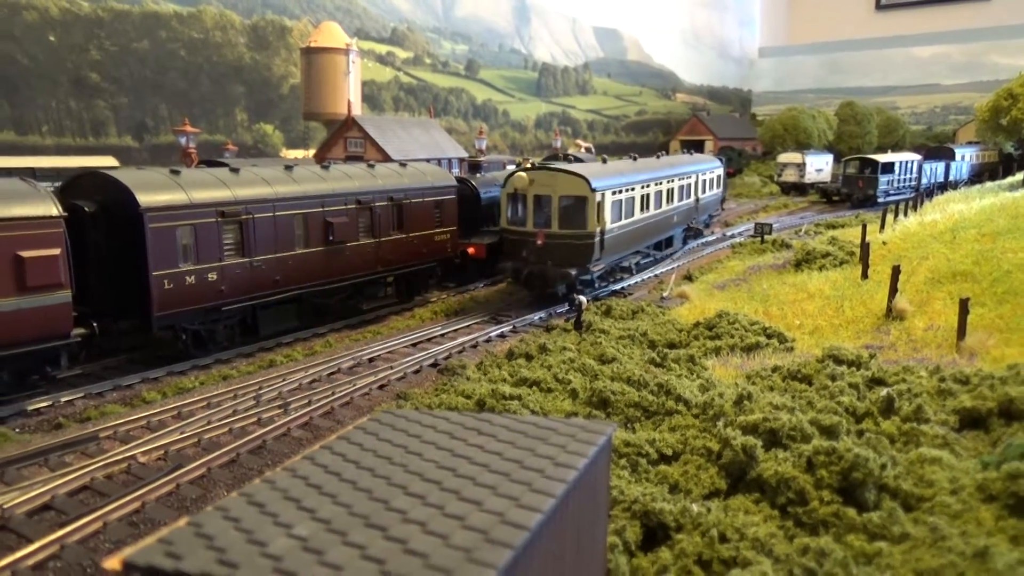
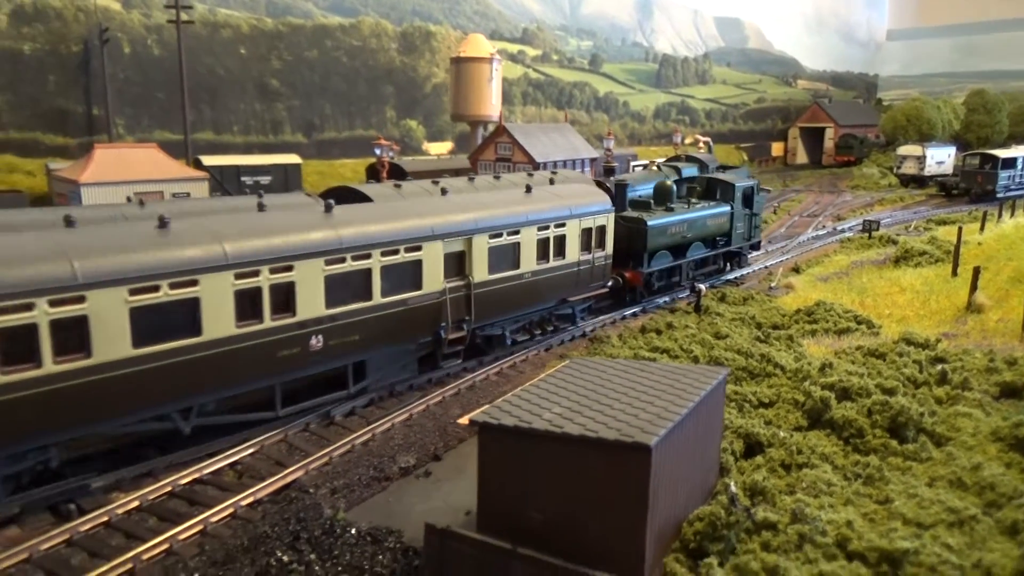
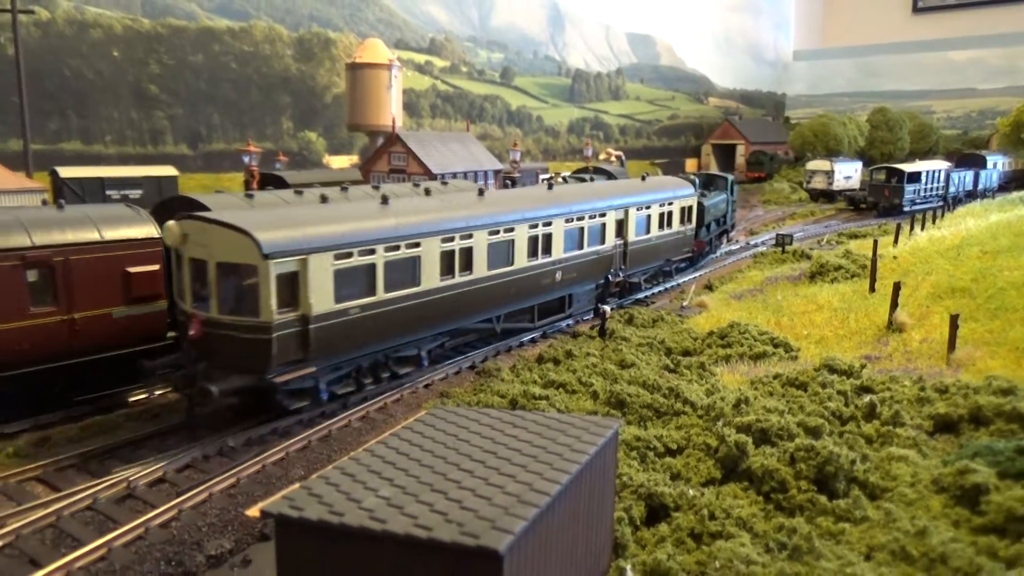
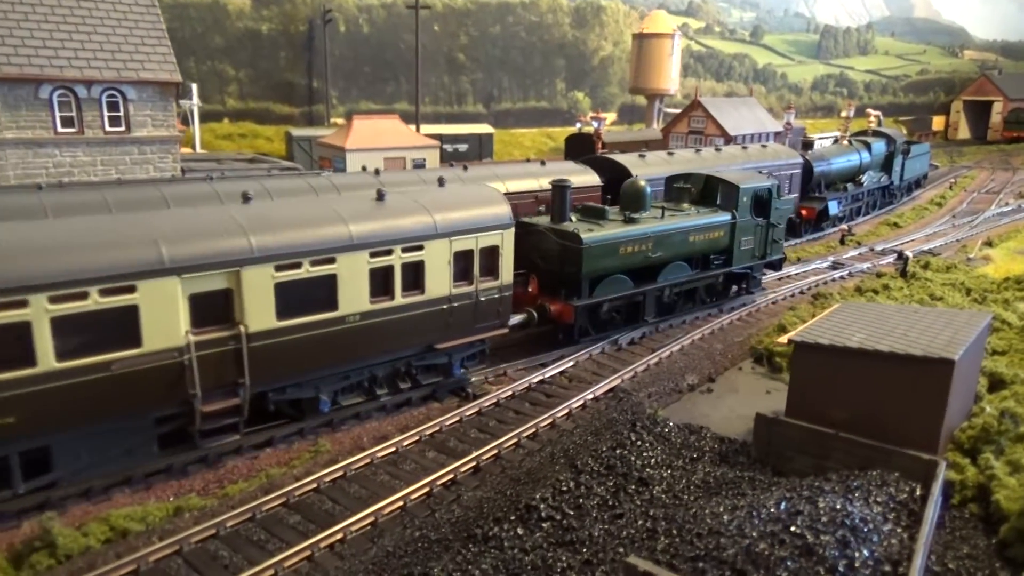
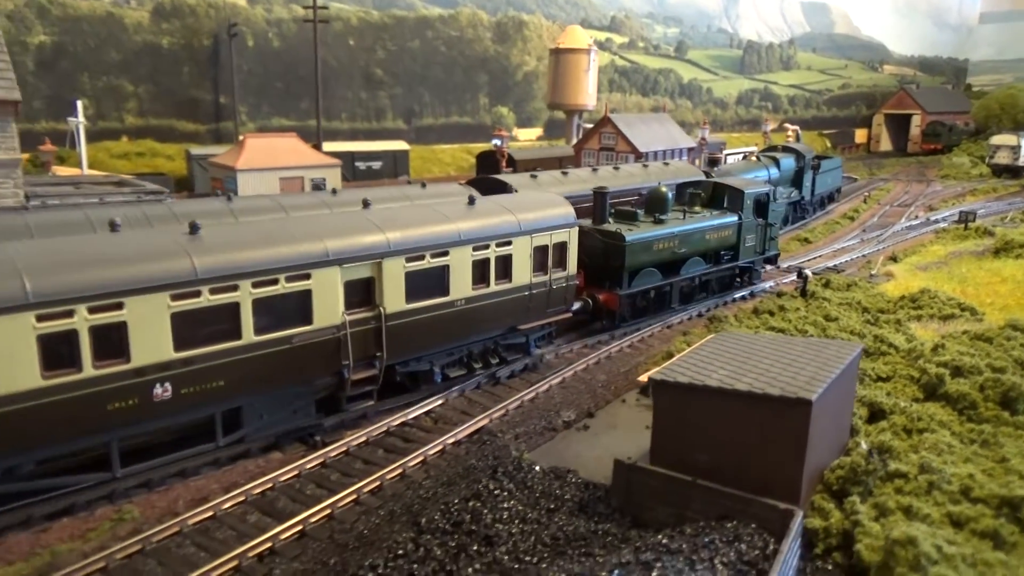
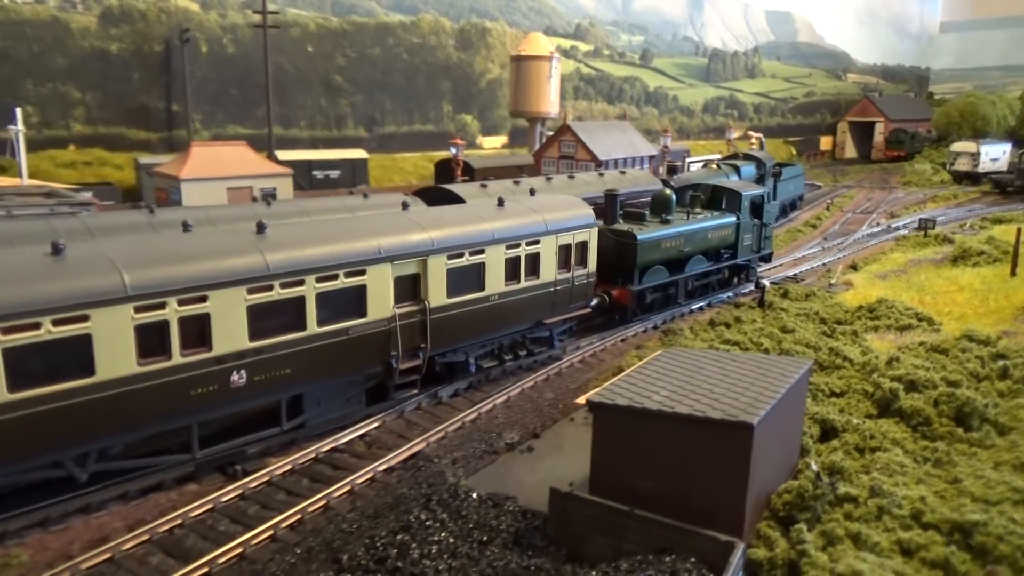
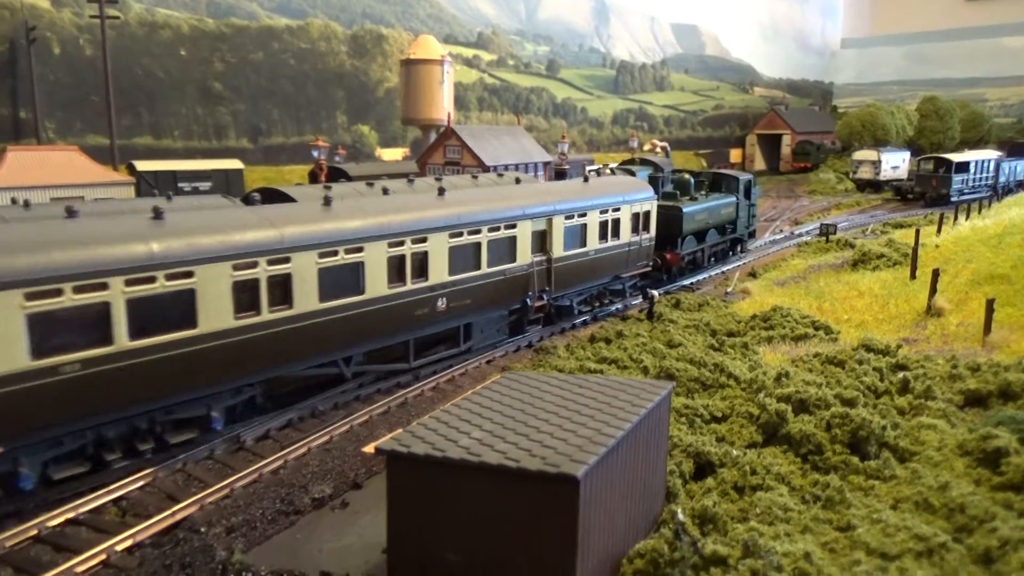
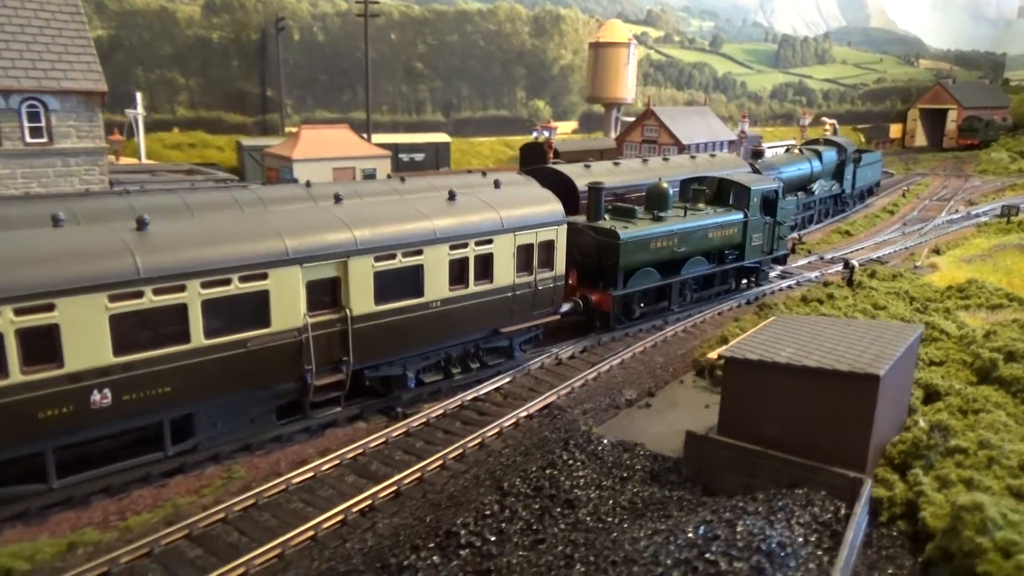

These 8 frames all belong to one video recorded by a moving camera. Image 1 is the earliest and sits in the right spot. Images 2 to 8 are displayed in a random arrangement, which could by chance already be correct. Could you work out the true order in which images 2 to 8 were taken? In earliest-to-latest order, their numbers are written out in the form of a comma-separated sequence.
3, 7, 2, 6, 5, 8, 4
